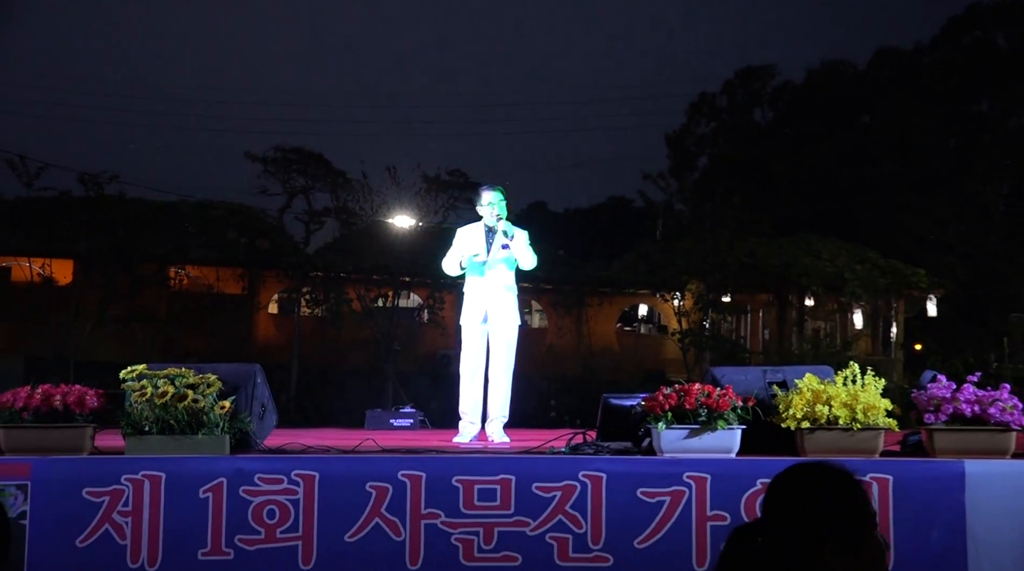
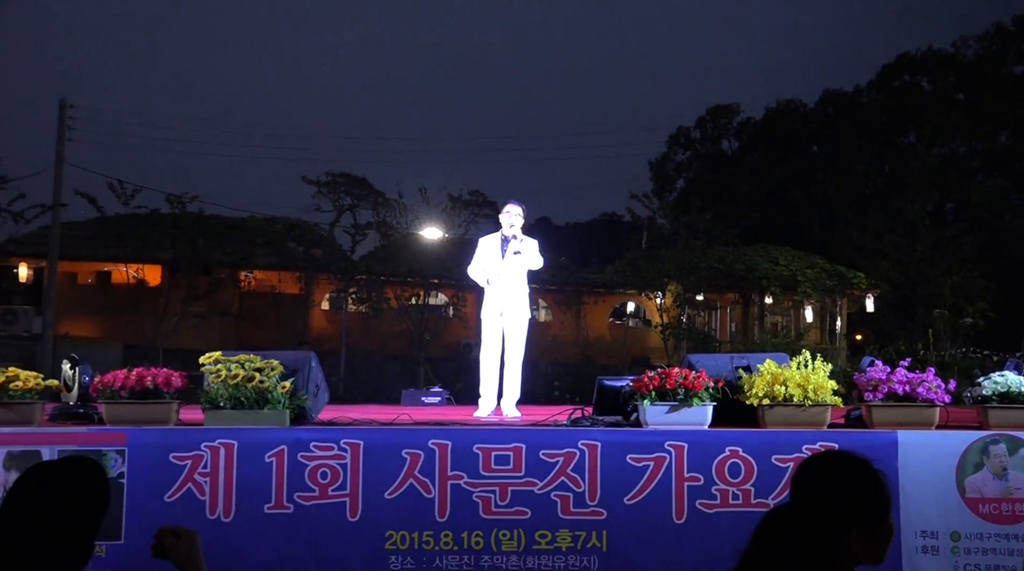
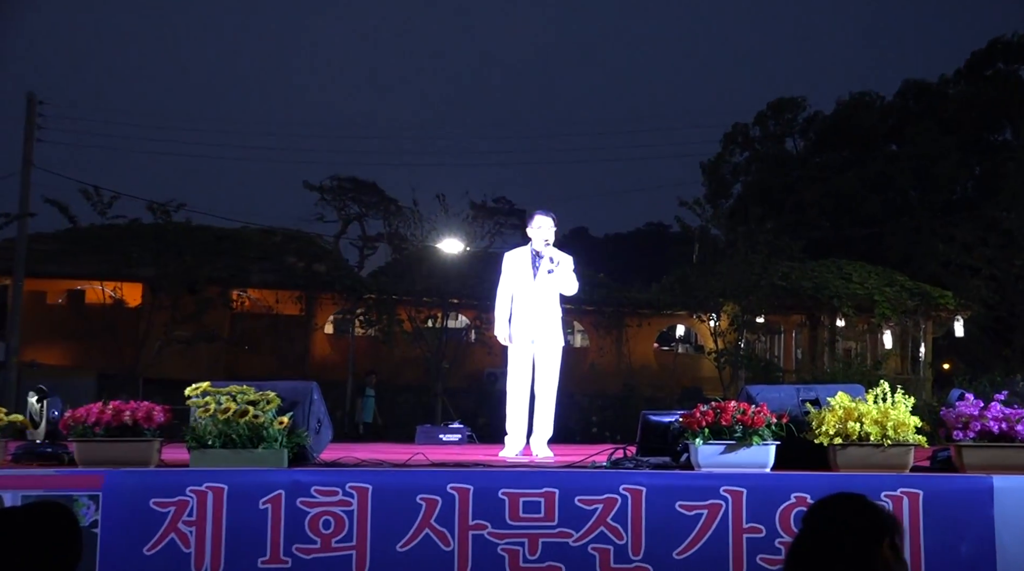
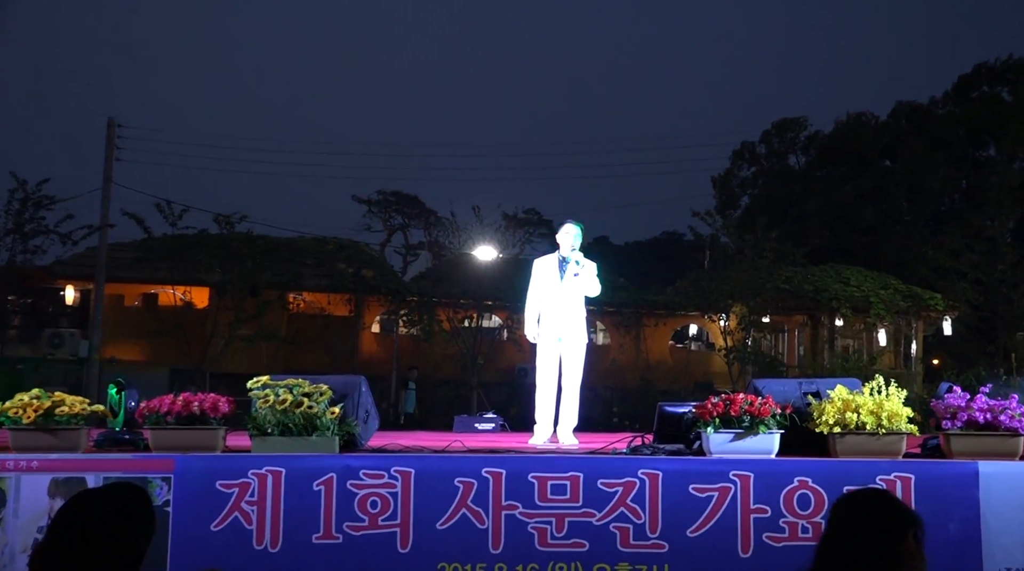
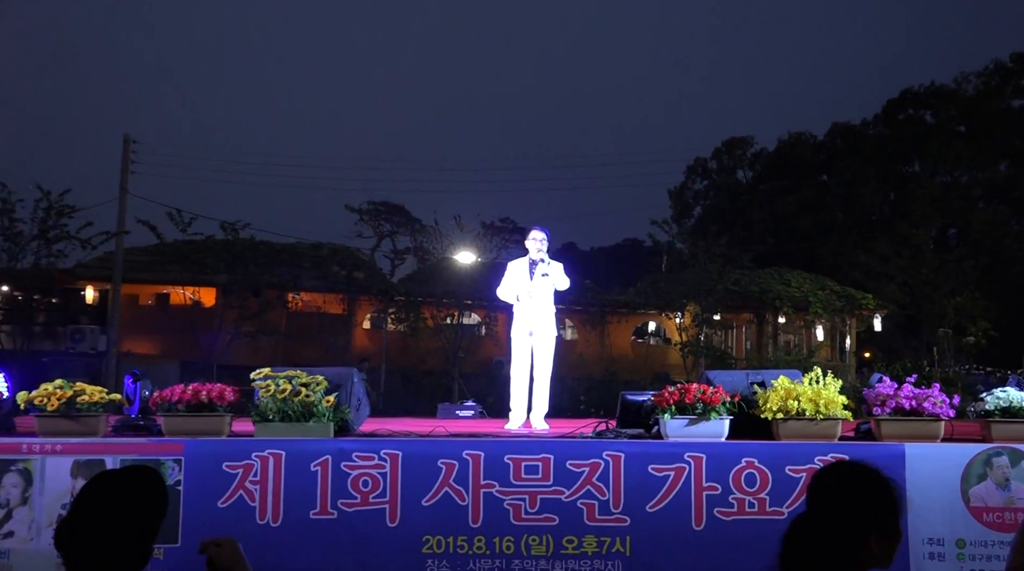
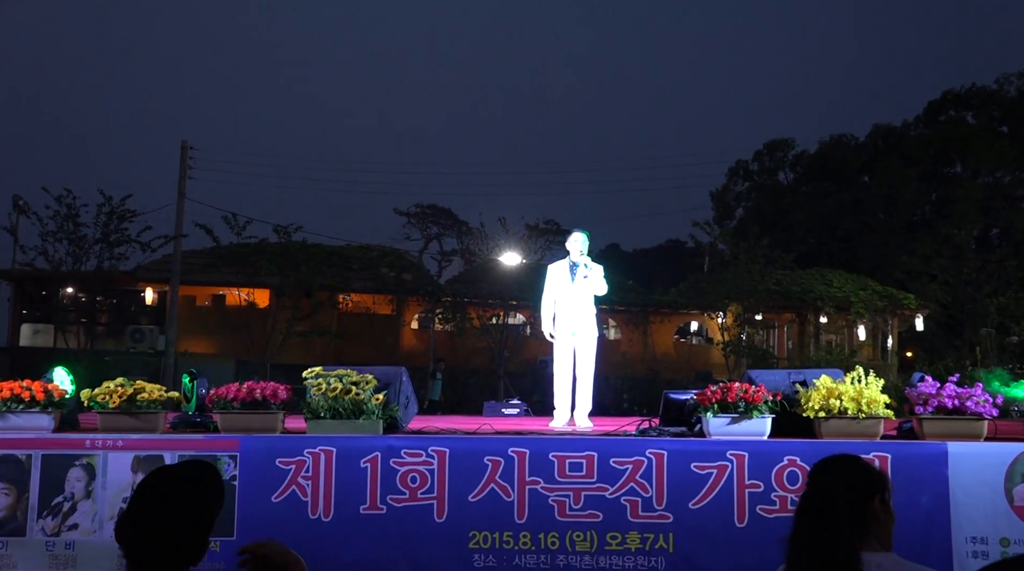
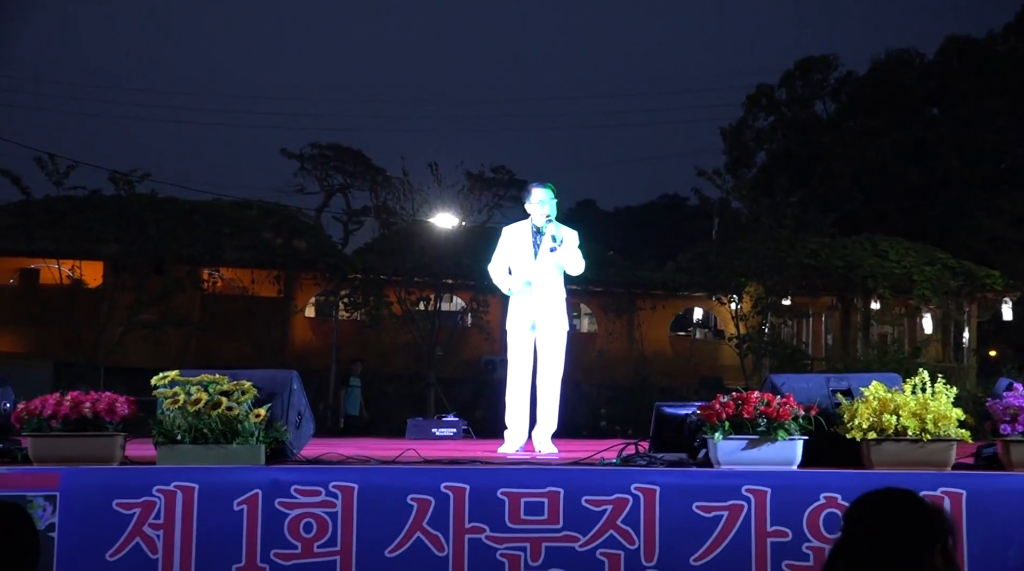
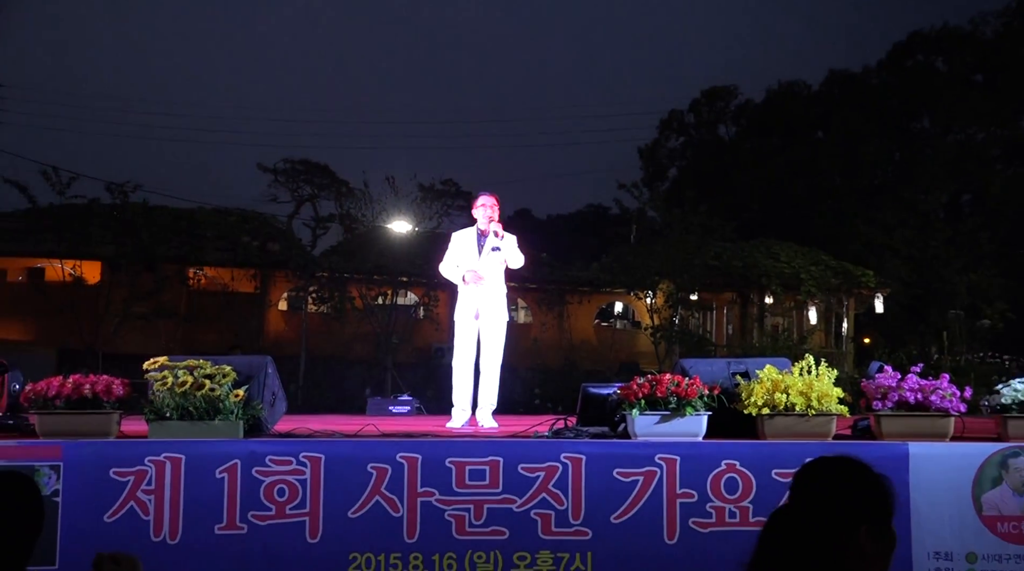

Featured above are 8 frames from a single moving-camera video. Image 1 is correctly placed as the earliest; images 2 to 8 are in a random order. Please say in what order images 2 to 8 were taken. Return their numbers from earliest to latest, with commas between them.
8, 2, 5, 6, 4, 3, 7
